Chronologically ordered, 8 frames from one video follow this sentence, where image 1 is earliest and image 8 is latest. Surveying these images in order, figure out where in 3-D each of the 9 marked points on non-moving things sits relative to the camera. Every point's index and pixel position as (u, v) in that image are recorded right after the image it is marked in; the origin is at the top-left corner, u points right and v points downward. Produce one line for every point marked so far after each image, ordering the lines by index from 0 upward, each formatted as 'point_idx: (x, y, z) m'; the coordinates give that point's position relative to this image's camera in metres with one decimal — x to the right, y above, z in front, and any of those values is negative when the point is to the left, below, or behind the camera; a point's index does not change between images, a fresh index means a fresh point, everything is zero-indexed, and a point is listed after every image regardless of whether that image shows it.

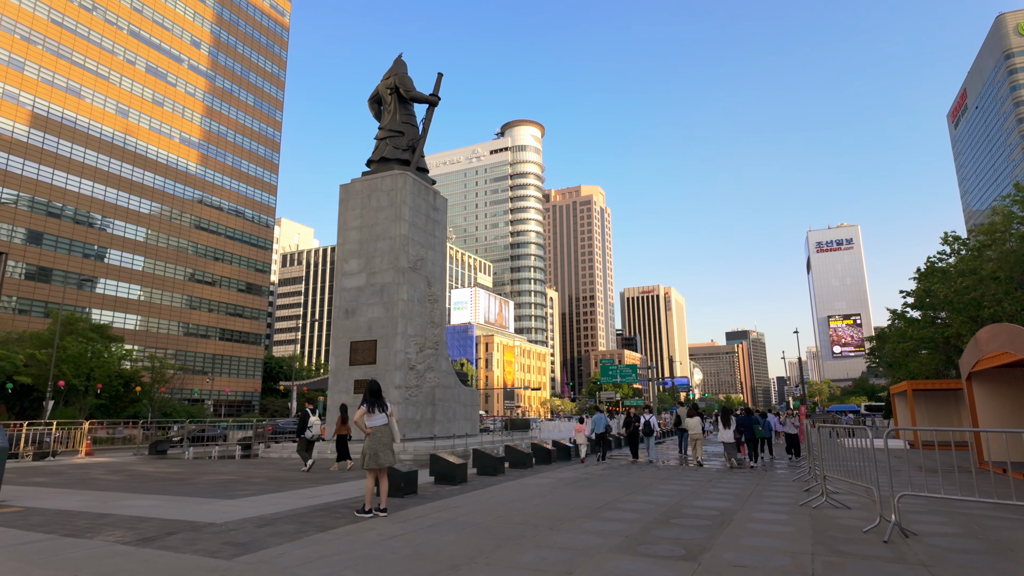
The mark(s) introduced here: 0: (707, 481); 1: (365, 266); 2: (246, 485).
0: (+3.7, -3.7, +11.3) m
1: (-4.8, +0.7, +19.0) m
2: (-4.6, -3.4, +10.1) m
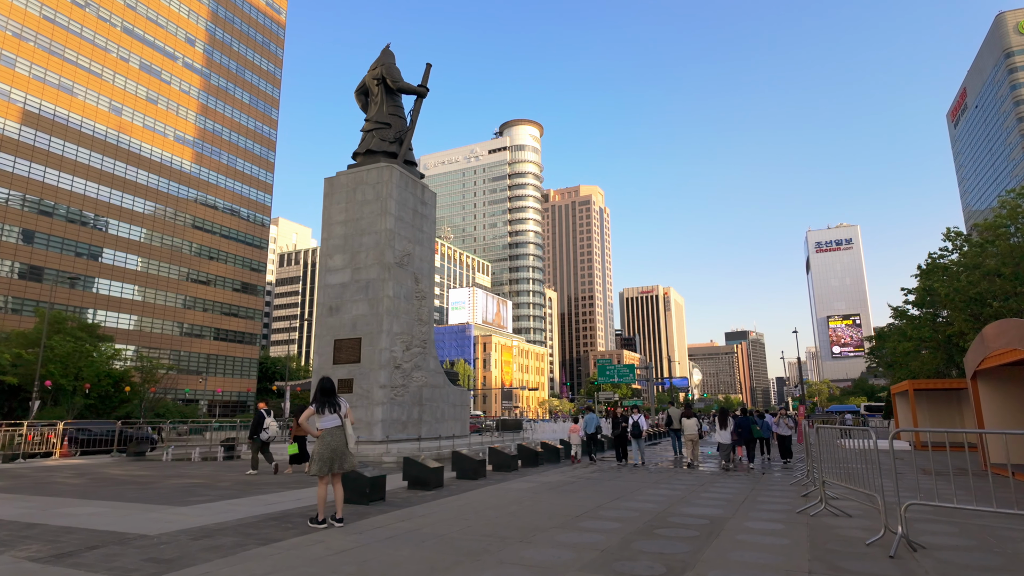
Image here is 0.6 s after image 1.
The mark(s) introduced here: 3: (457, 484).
0: (+3.4, -3.6, +10.7) m
1: (-5.1, +0.8, +18.4) m
2: (-4.9, -3.3, +9.5) m
3: (-0.9, -3.3, +9.7) m
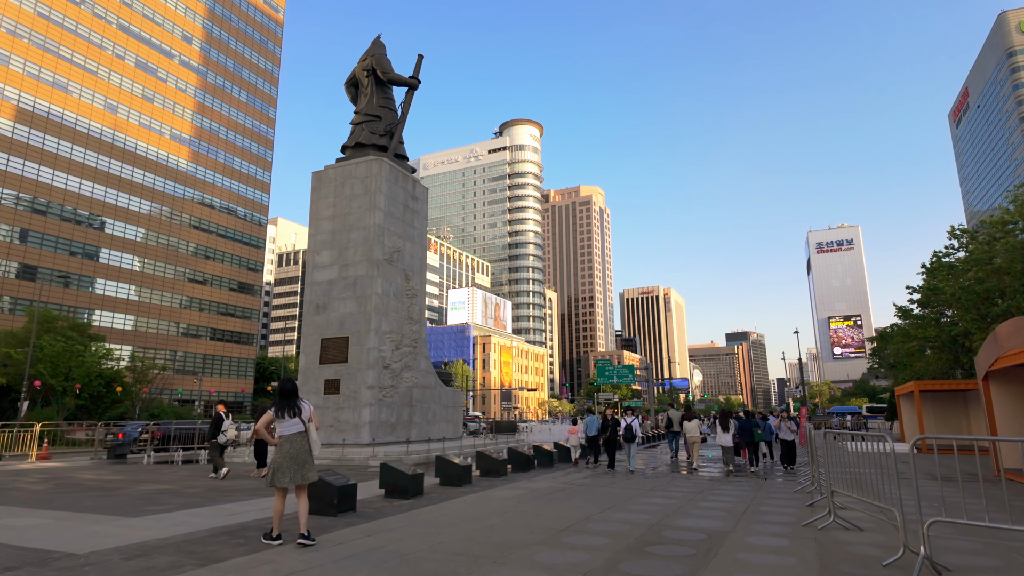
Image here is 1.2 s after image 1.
0: (+3.2, -3.5, +10.1) m
1: (-5.3, +0.9, +17.8) m
2: (-5.1, -3.2, +8.9) m
3: (-1.1, -3.2, +9.1) m
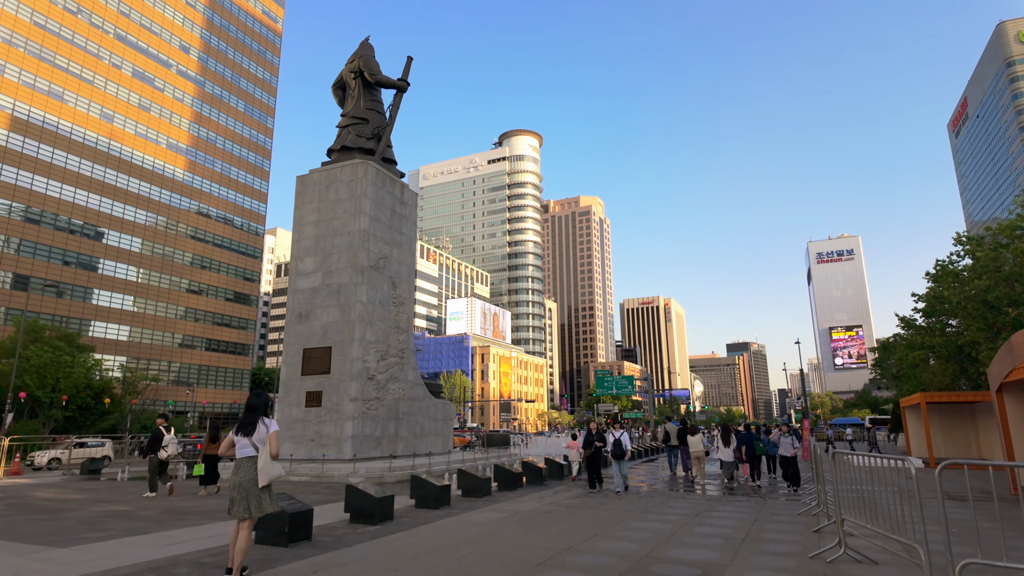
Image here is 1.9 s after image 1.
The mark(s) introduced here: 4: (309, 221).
0: (+2.9, -3.6, +9.3) m
1: (-5.6, +0.7, +17.1) m
2: (-5.4, -3.2, +8.2) m
3: (-1.4, -3.2, +8.4) m
4: (-6.1, +2.0, +17.7) m
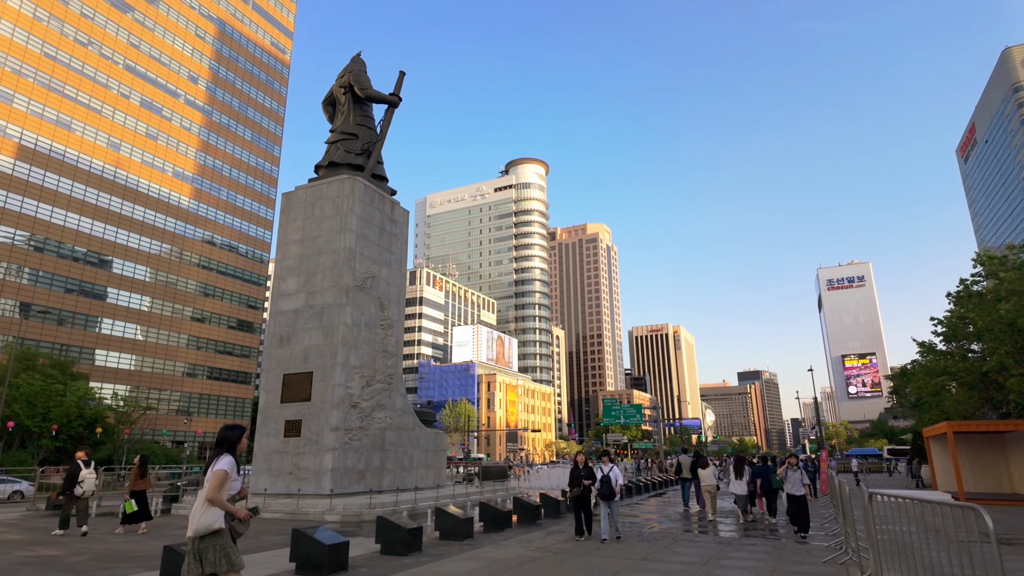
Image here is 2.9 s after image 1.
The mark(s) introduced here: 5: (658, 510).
0: (+2.7, -3.8, +8.1) m
1: (-5.7, +0.1, +16.2) m
2: (-5.7, -3.4, +7.1) m
3: (-1.7, -3.4, +7.2) m
4: (-6.3, +1.4, +16.9) m
5: (+4.6, -7.1, +18.8) m
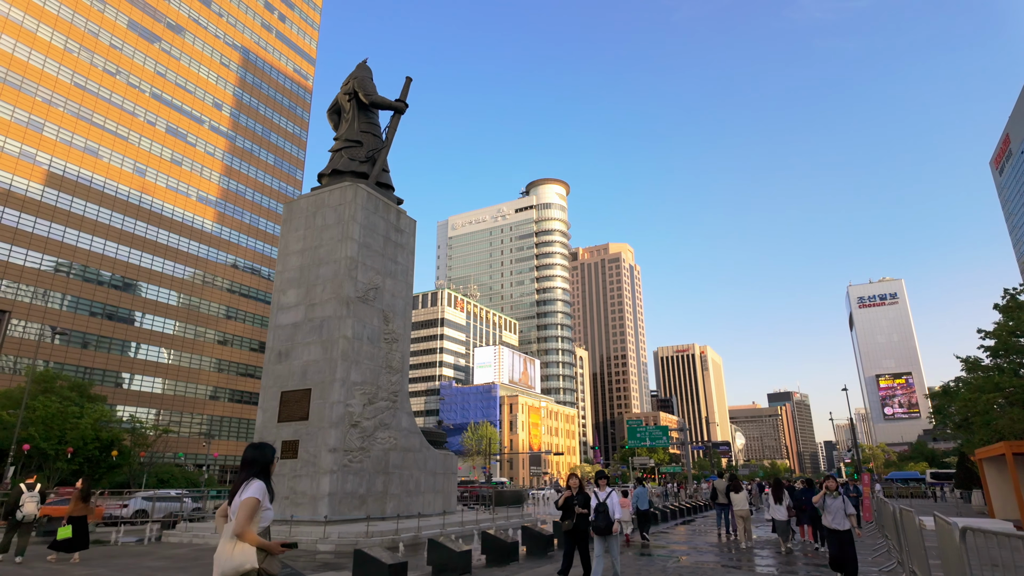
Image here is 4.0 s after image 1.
0: (+2.7, -3.7, +6.8) m
1: (-5.5, -0.2, +15.4) m
2: (-5.7, -3.4, +6.1) m
3: (-1.7, -3.3, +6.2) m
4: (-6.0, +1.0, +16.1) m
5: (+5.1, -7.4, +17.3) m
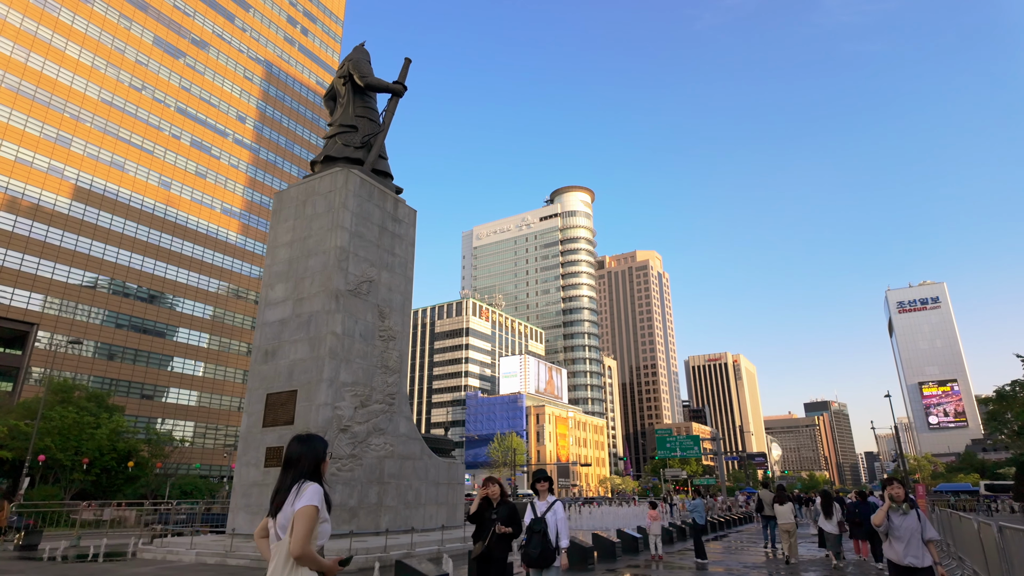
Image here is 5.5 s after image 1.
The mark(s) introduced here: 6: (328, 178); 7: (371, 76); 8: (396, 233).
0: (+2.4, -3.3, +5.2) m
1: (-5.3, -0.1, +14.2) m
2: (-6.0, -3.1, +4.9) m
3: (-2.0, -3.0, +4.7) m
4: (-5.8, +1.2, +15.0) m
5: (+5.4, -7.1, +15.4) m
6: (-4.6, +2.8, +14.8) m
7: (-4.0, +6.0, +16.7) m
8: (-3.1, +1.5, +15.8) m
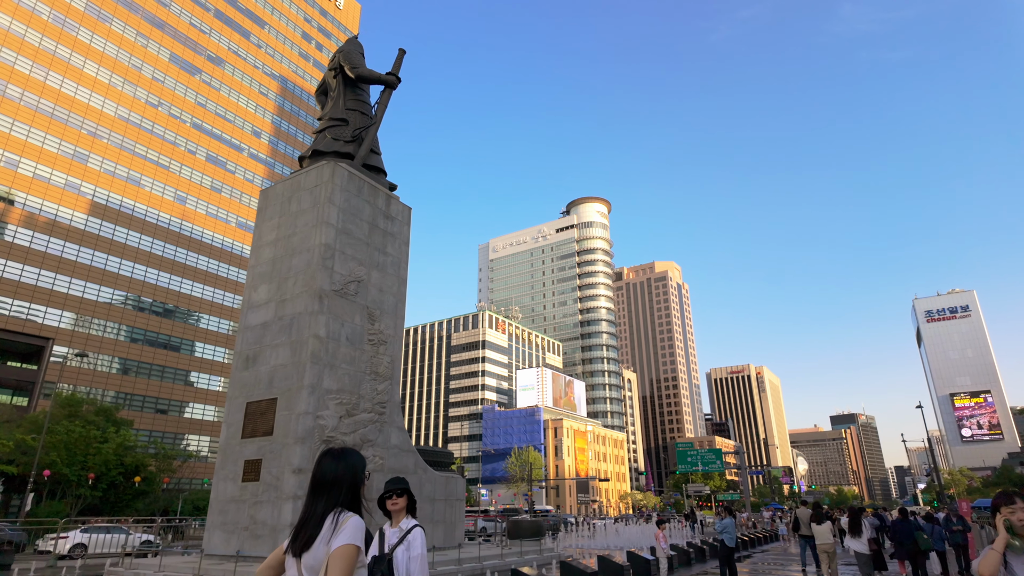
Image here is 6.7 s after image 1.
0: (+2.2, -3.0, +4.0) m
1: (-5.4, -0.1, +13.3) m
2: (-6.3, -2.9, +3.9) m
3: (-2.3, -2.7, +3.7) m
4: (-5.8, +1.1, +14.1) m
5: (+5.5, -7.0, +14.0) m
6: (-4.7, +2.7, +13.9) m
7: (-4.0, +6.0, +15.9) m
8: (-3.1, +1.4, +14.8) m
